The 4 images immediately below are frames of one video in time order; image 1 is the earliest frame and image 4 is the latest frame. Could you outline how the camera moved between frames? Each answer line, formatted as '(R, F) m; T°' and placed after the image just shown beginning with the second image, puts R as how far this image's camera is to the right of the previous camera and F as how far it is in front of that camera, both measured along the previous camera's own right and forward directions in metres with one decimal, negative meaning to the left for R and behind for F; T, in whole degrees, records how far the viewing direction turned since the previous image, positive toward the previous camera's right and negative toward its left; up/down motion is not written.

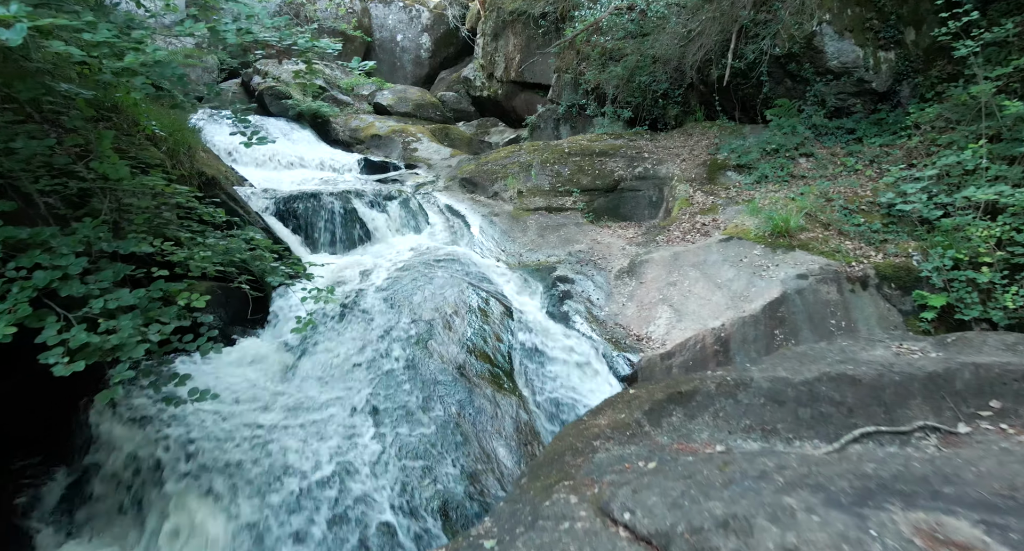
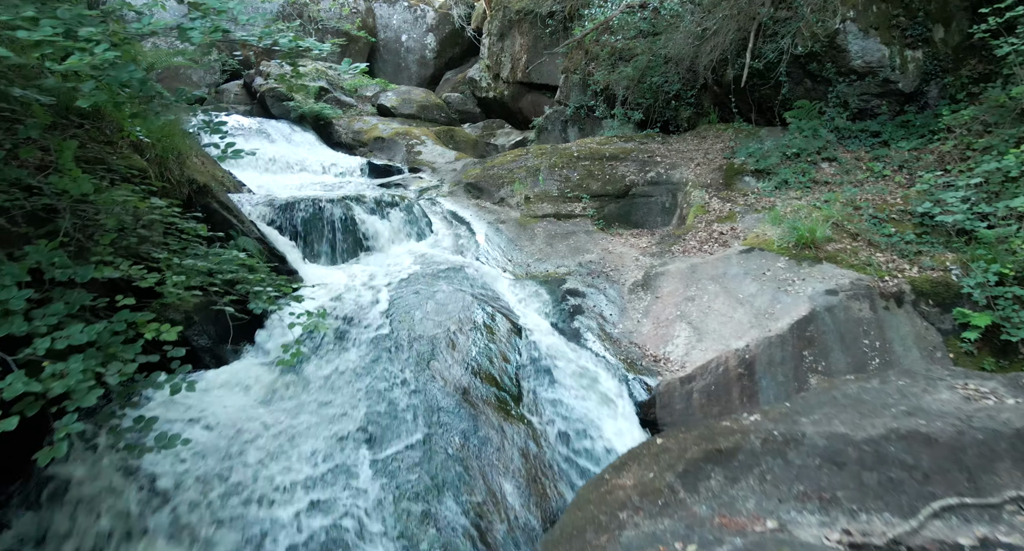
(0.0, +0.4) m; -1°
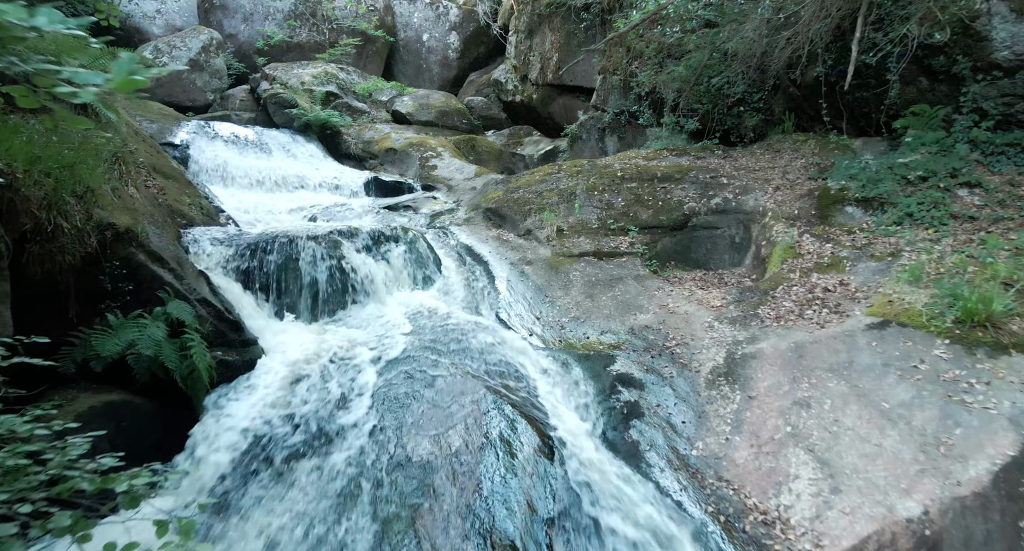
(0.0, +1.8) m; -3°
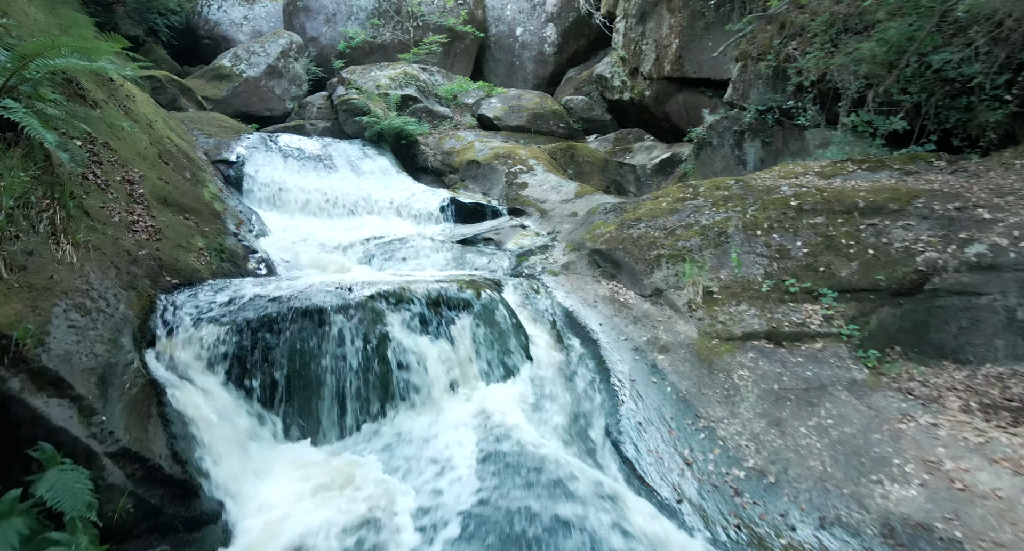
(-0.4, +2.3) m; -10°
